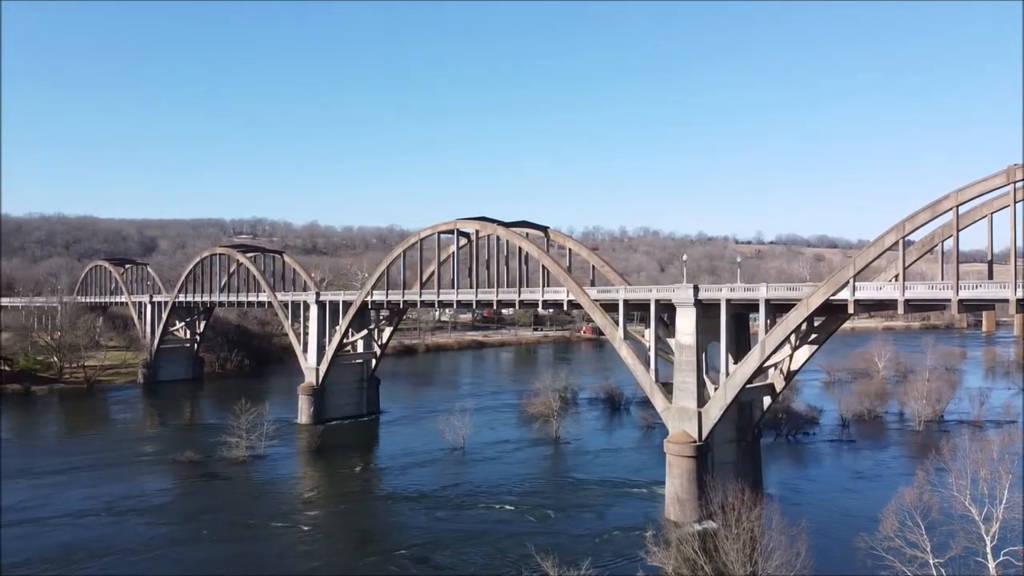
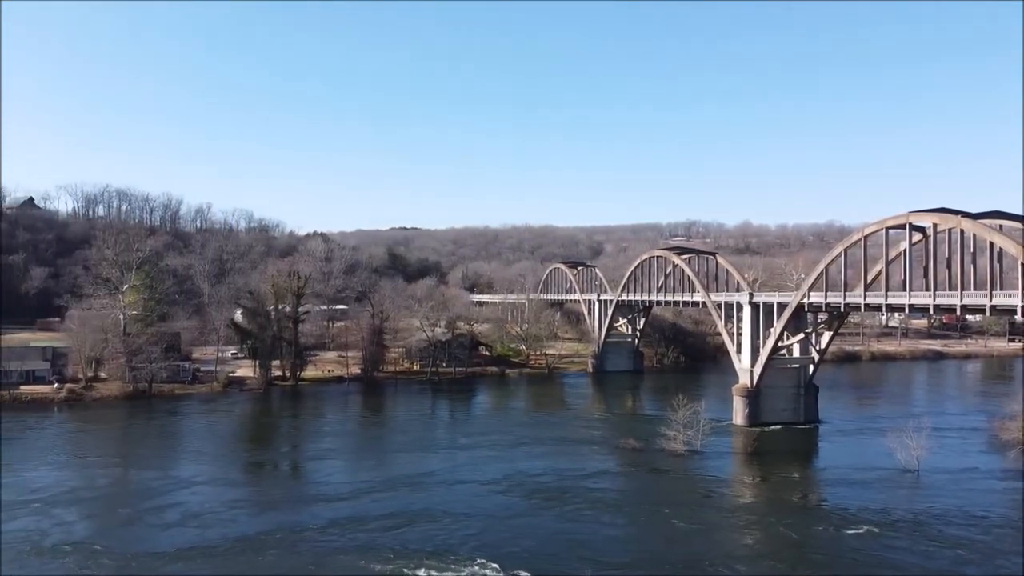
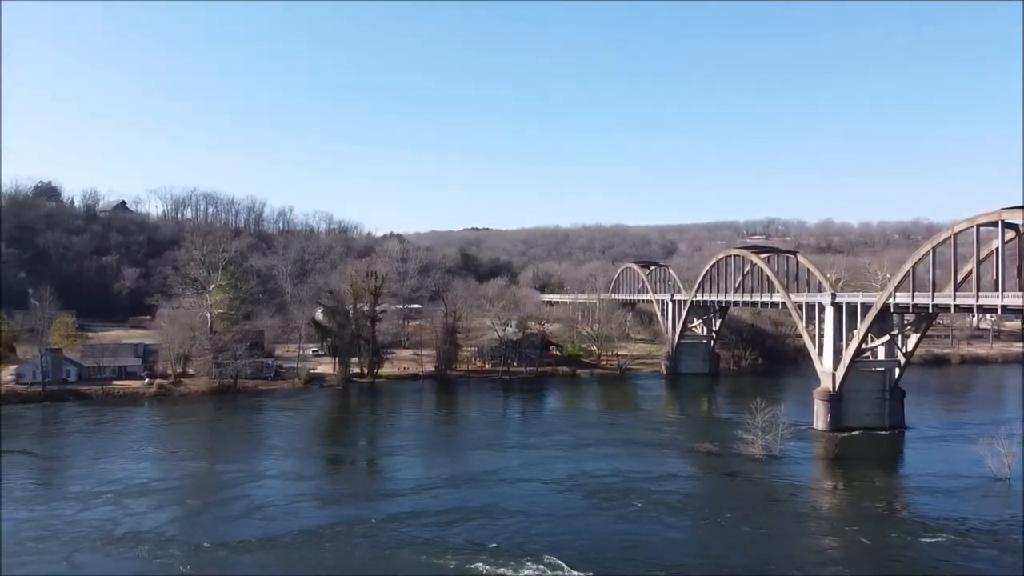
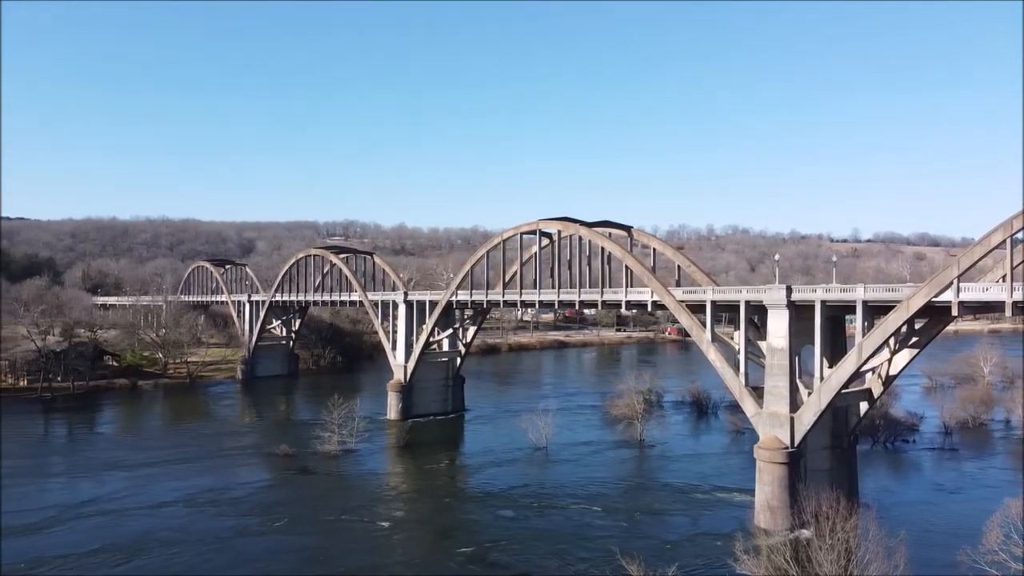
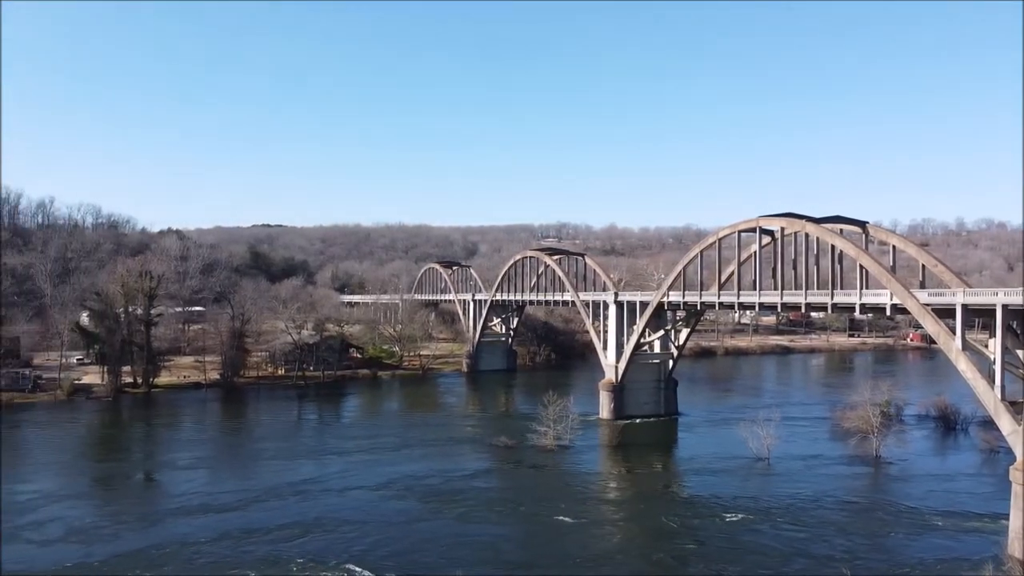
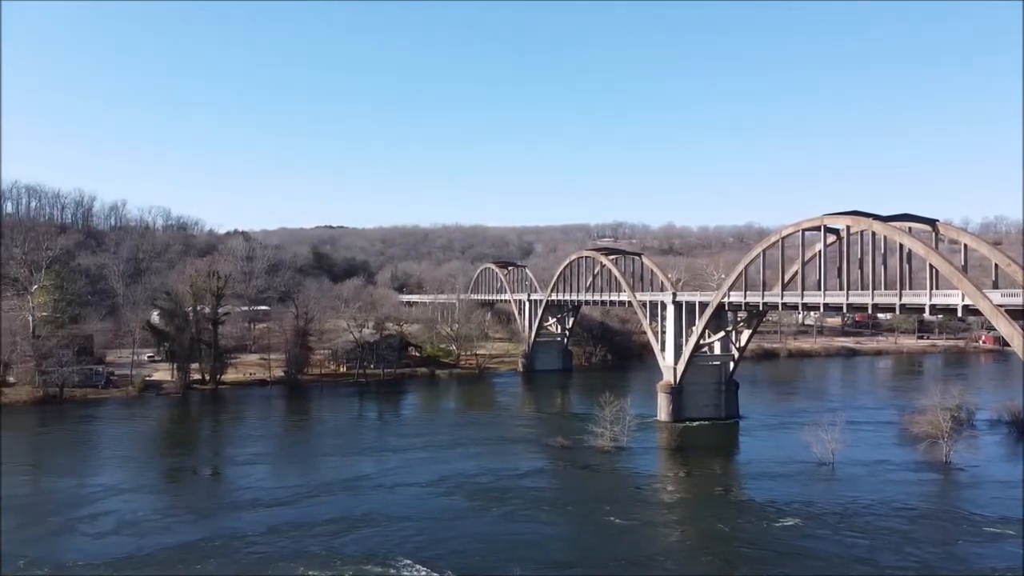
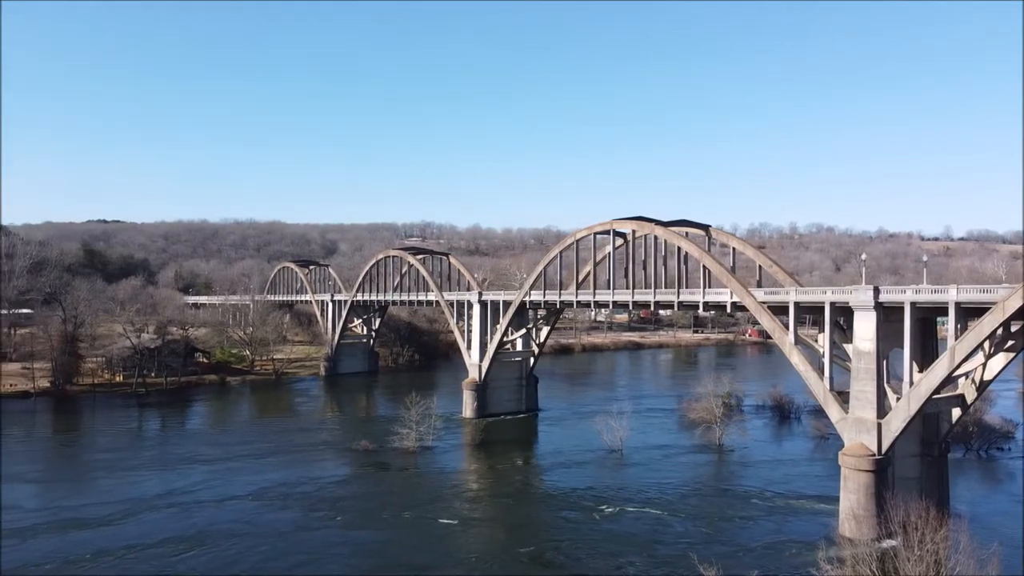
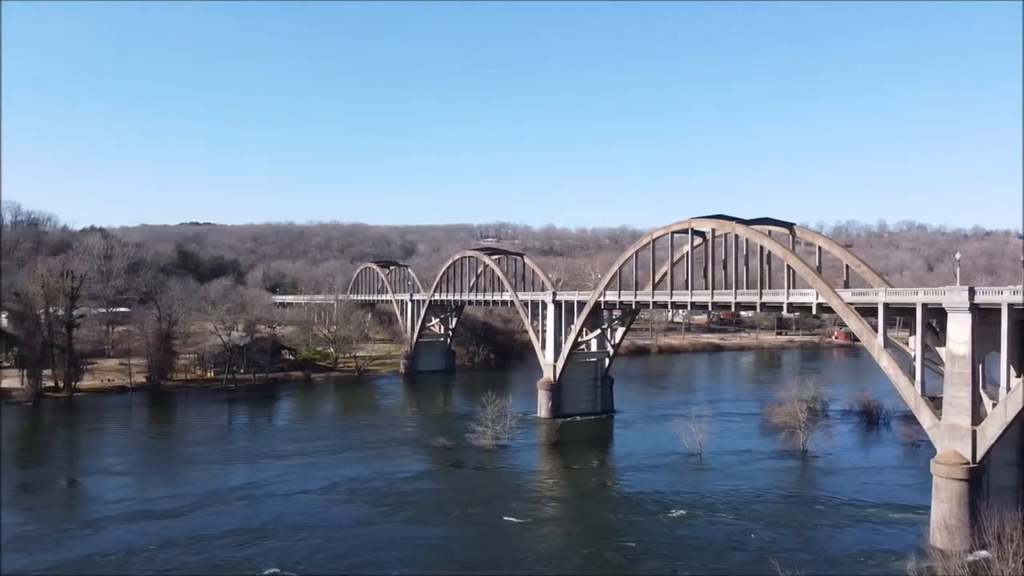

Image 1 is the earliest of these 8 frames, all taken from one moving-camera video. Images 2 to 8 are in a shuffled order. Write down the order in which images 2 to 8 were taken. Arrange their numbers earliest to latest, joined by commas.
4, 7, 8, 5, 6, 2, 3
